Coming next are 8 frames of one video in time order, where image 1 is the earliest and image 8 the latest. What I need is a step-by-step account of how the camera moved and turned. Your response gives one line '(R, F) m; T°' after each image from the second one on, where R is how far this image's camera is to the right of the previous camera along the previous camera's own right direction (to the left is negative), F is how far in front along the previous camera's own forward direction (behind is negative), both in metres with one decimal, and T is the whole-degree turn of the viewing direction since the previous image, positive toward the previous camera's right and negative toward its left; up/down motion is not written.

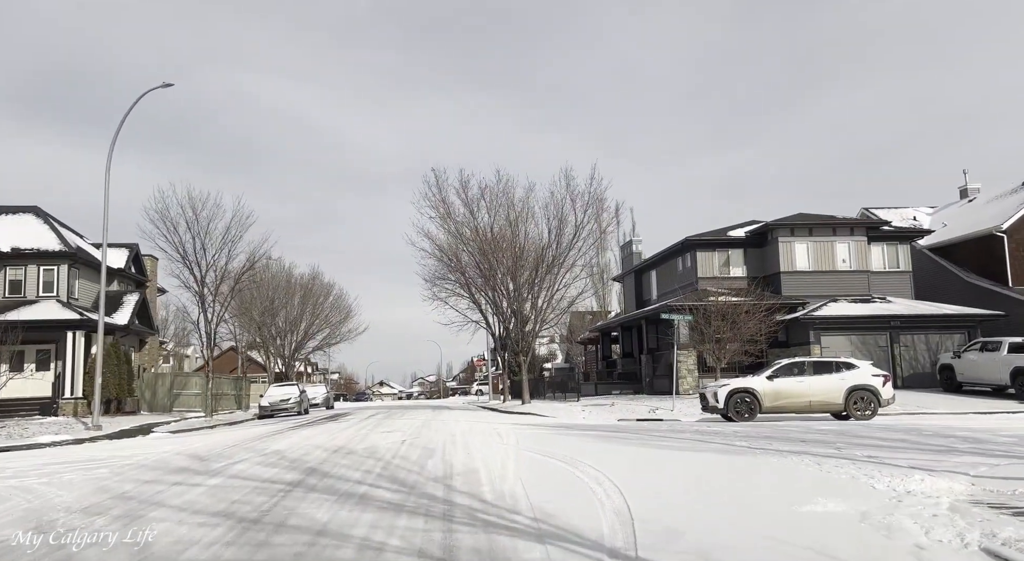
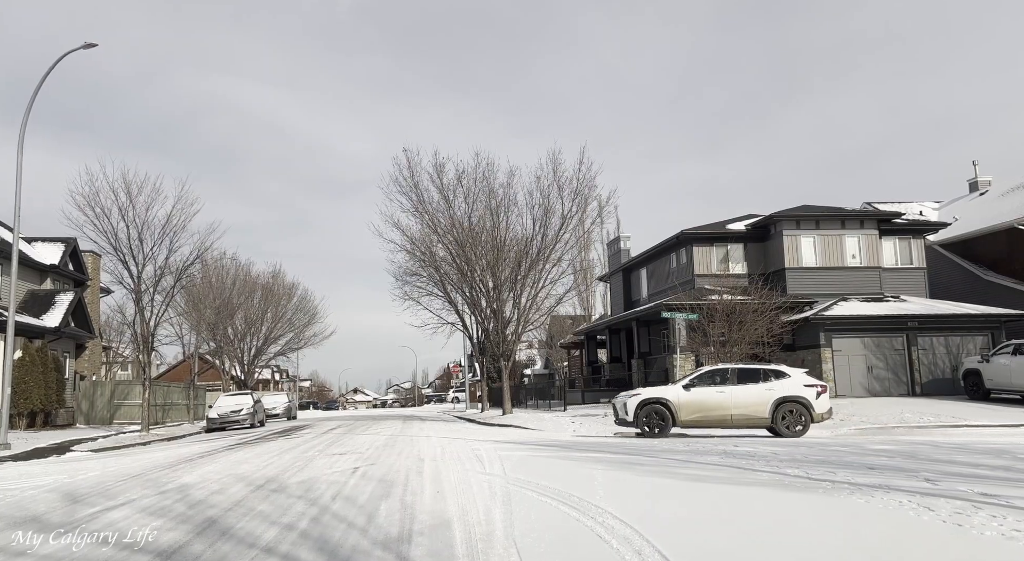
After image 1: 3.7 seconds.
(-0.1, +3.1) m; +2°
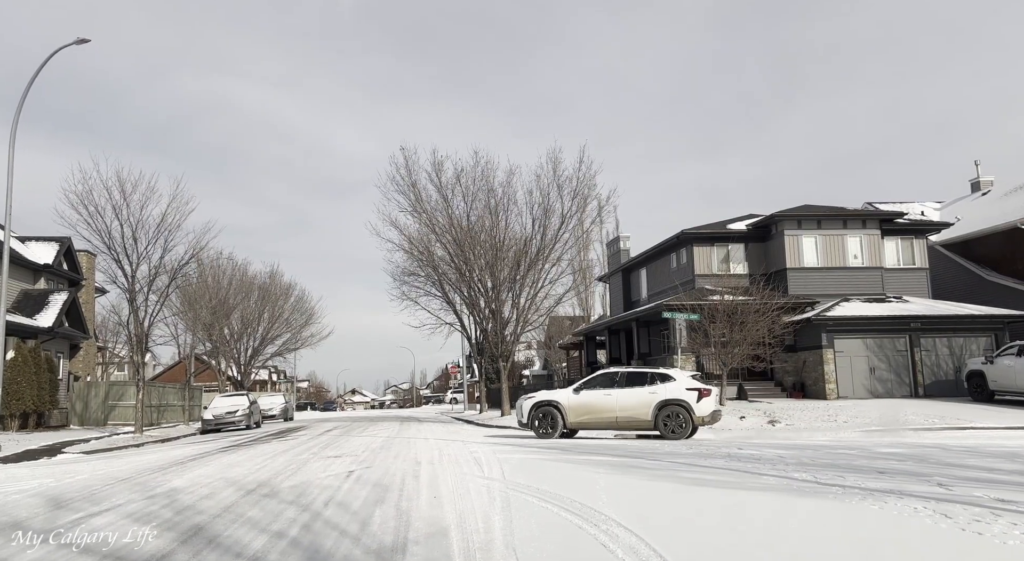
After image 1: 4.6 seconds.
(0.0, +0.3) m; 0°
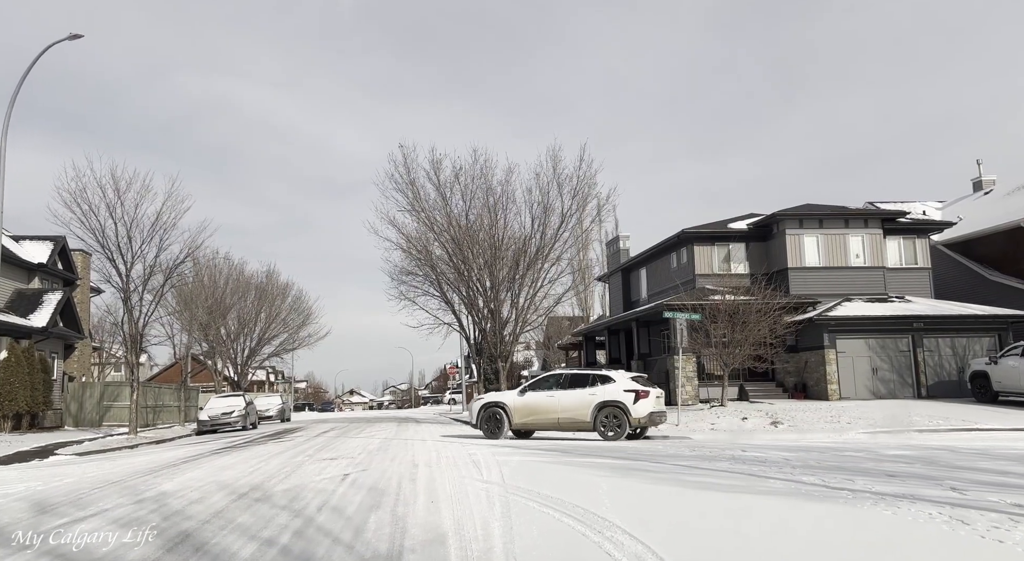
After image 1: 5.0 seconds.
(0.0, +0.3) m; 0°
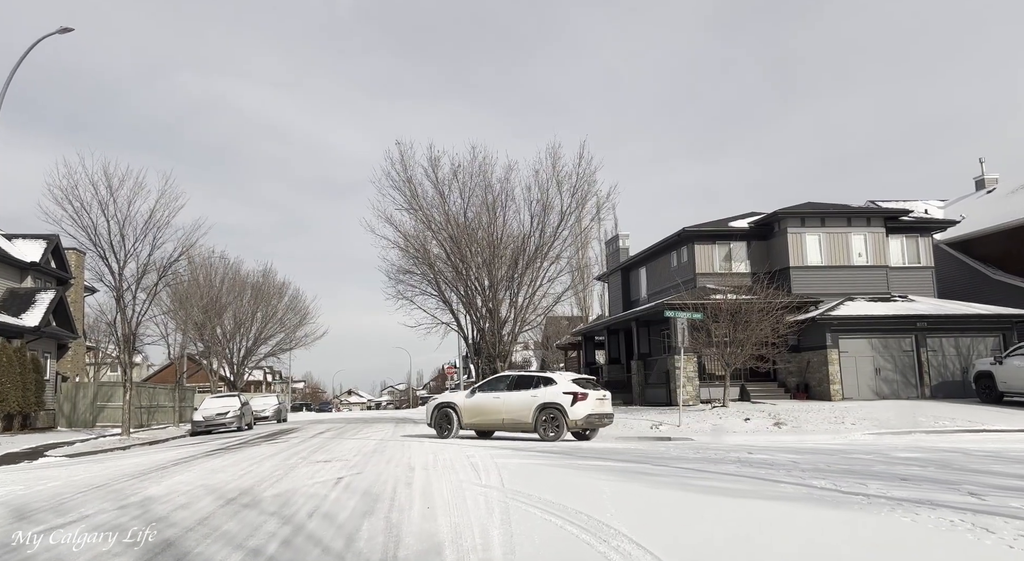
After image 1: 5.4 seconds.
(0.0, +0.3) m; 0°
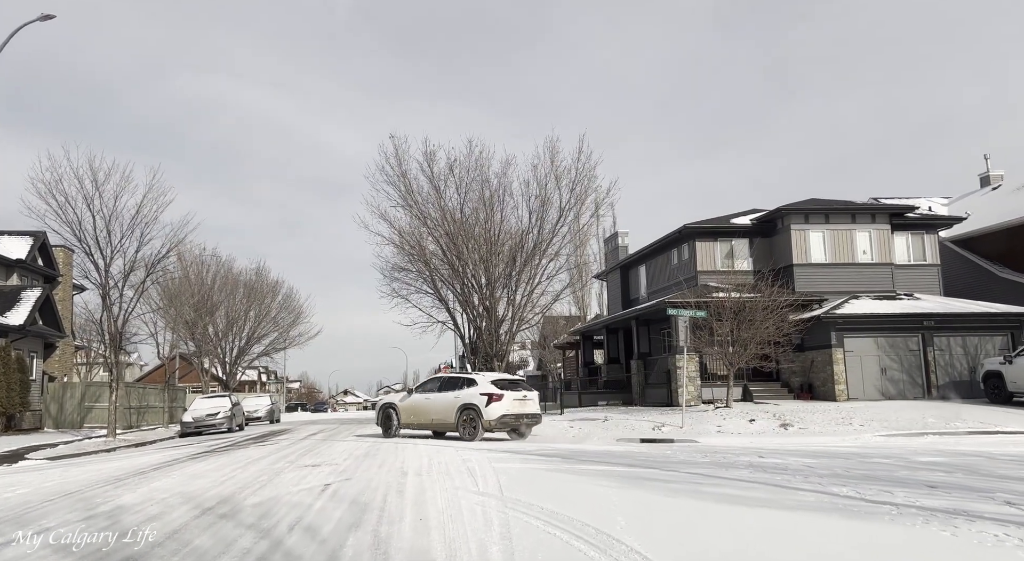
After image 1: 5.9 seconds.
(0.0, +0.6) m; 0°
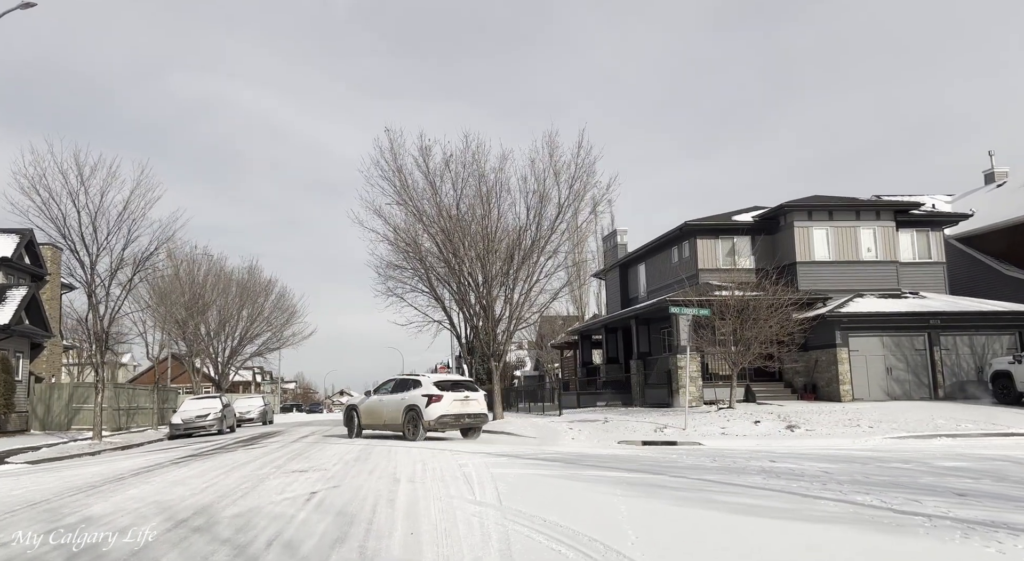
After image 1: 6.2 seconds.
(0.0, +0.6) m; 0°
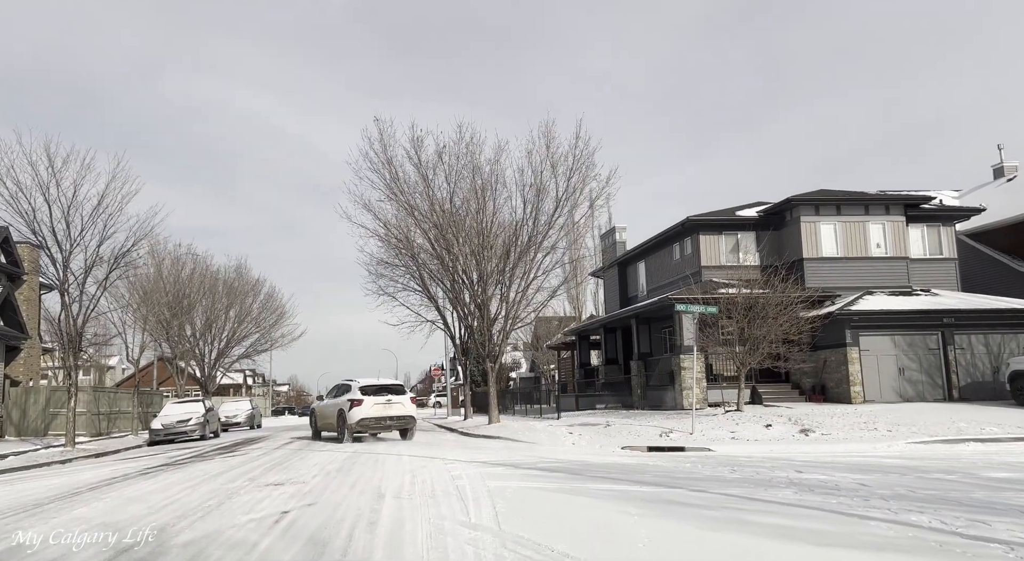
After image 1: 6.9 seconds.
(0.0, +1.1) m; 0°
